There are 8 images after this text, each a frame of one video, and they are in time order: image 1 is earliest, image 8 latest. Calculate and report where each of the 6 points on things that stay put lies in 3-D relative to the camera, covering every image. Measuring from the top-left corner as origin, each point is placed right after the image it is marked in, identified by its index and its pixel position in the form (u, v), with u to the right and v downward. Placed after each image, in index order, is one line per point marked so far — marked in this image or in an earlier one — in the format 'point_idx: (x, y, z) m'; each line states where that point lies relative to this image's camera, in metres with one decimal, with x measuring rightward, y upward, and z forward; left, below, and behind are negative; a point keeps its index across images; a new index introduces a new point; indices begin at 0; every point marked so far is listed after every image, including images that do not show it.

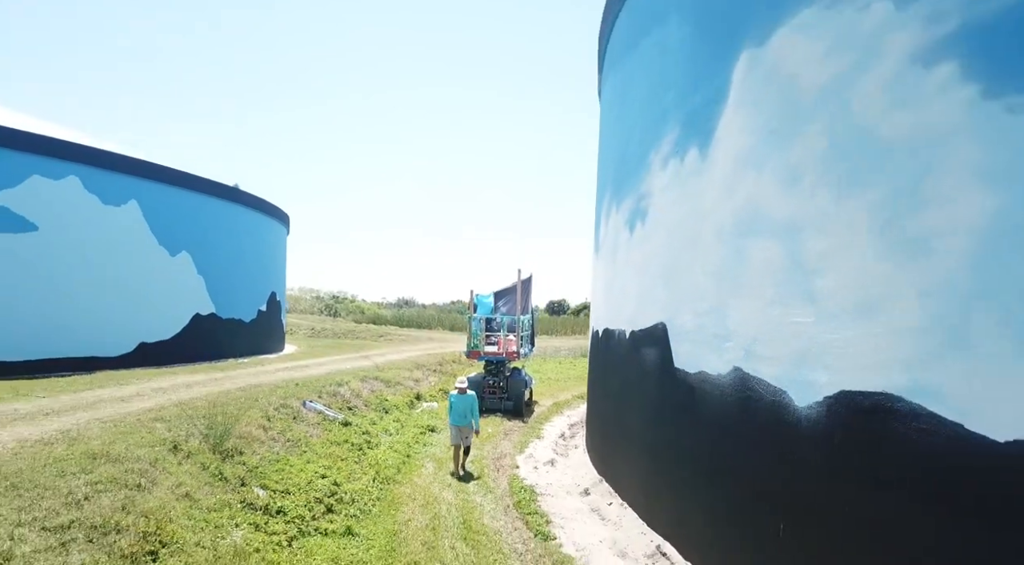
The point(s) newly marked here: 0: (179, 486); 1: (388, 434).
0: (-3.1, -1.9, +5.8) m
1: (-2.1, -2.6, +10.6) m
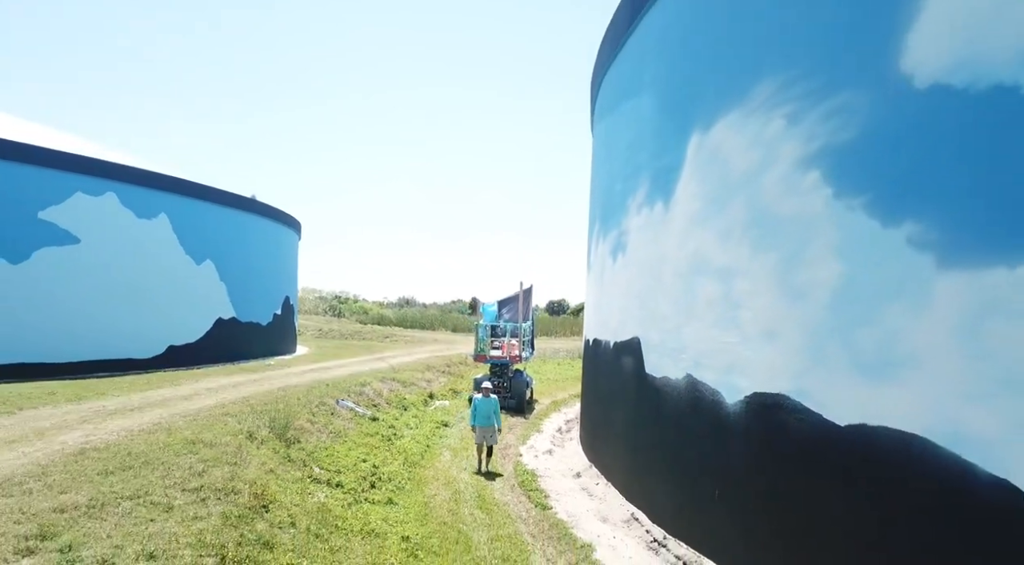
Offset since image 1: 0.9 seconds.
0: (-3.0, -2.2, +7.6) m
1: (-2.0, -2.9, +12.4) m
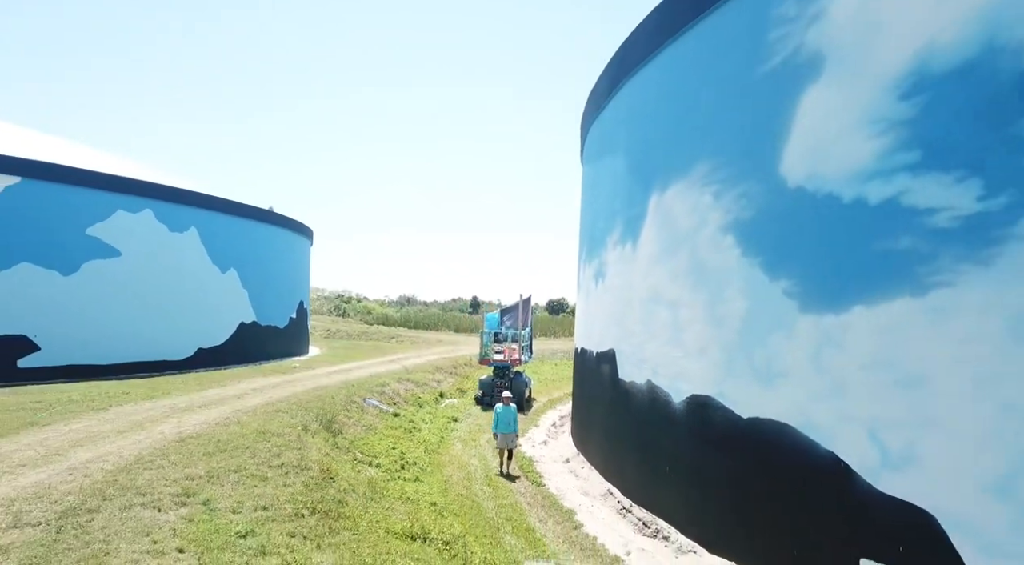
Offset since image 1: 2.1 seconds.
0: (-3.0, -2.6, +9.8) m
1: (-2.0, -3.2, +14.6) m
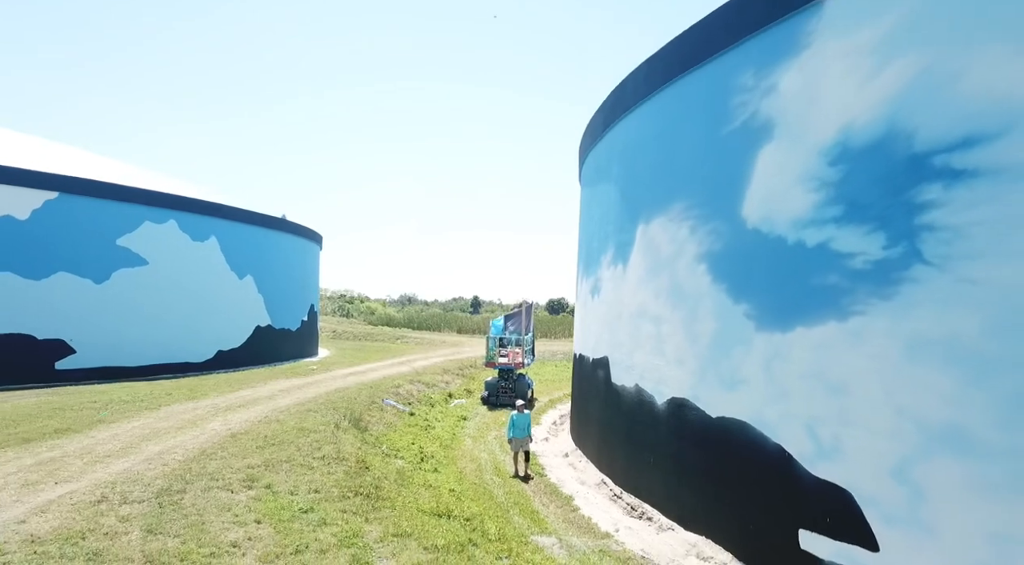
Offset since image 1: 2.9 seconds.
0: (-2.9, -2.9, +11.3) m
1: (-1.9, -3.5, +16.1) m
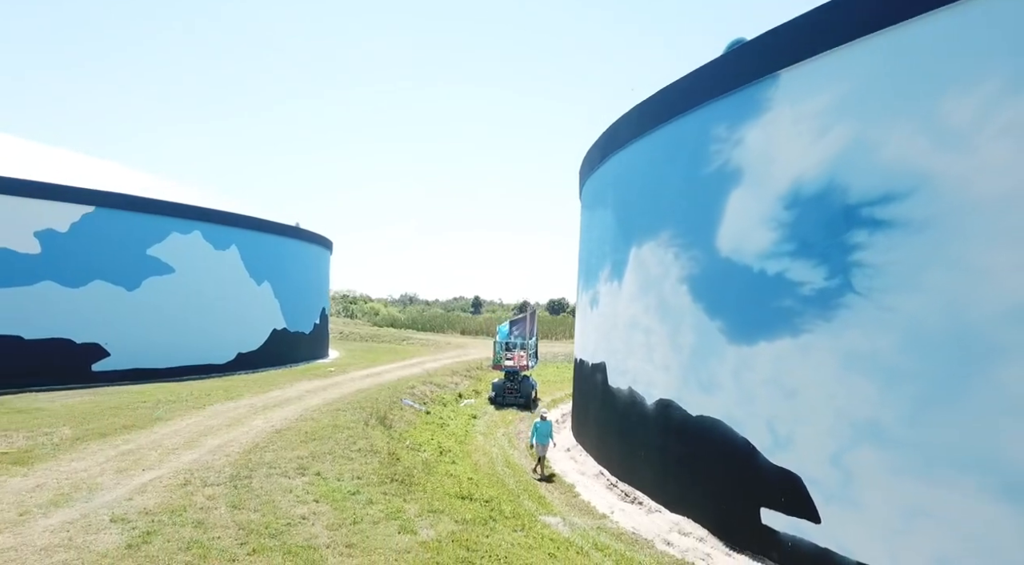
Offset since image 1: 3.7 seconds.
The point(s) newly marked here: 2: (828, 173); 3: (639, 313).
0: (-2.7, -3.2, +12.9) m
1: (-1.7, -3.8, +17.7) m
2: (+4.1, +1.4, +8.2) m
3: (+2.5, -0.6, +12.2) m
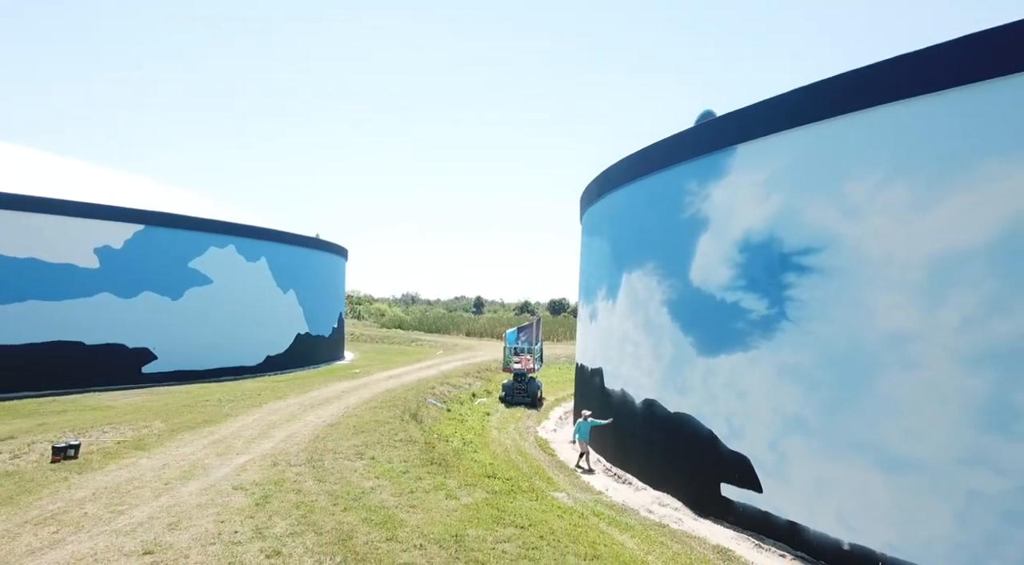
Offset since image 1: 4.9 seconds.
0: (-2.4, -3.7, +15.5) m
1: (-1.4, -4.3, +20.4) m
2: (+4.5, +0.9, +10.8) m
3: (+2.8, -1.1, +14.9) m
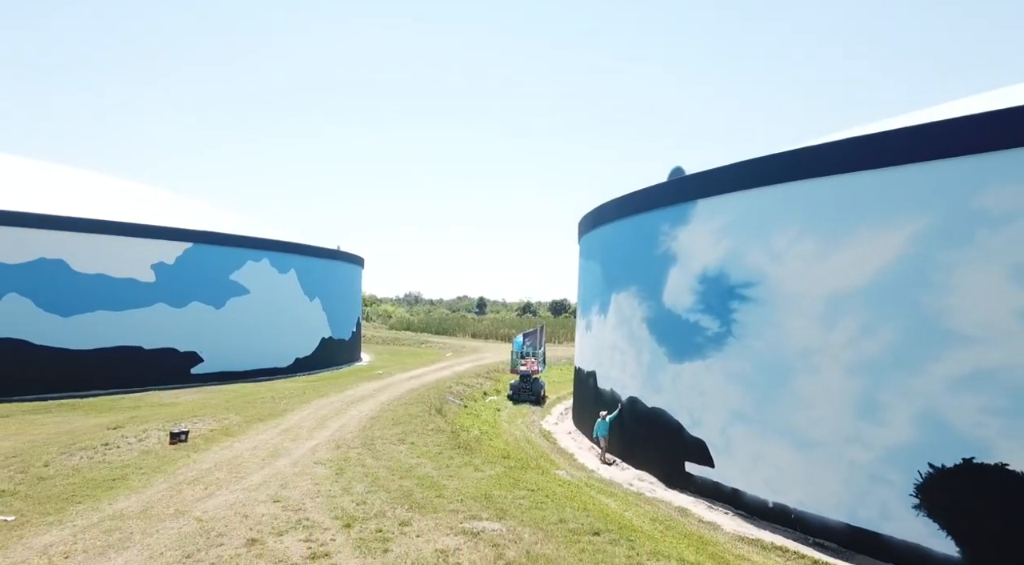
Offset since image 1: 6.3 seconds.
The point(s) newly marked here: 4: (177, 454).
0: (-2.1, -4.2, +18.9) m
1: (-1.1, -4.9, +23.7) m
2: (+4.7, +0.4, +14.2) m
3: (+3.1, -1.7, +18.2) m
4: (-7.3, -3.8, +13.7) m
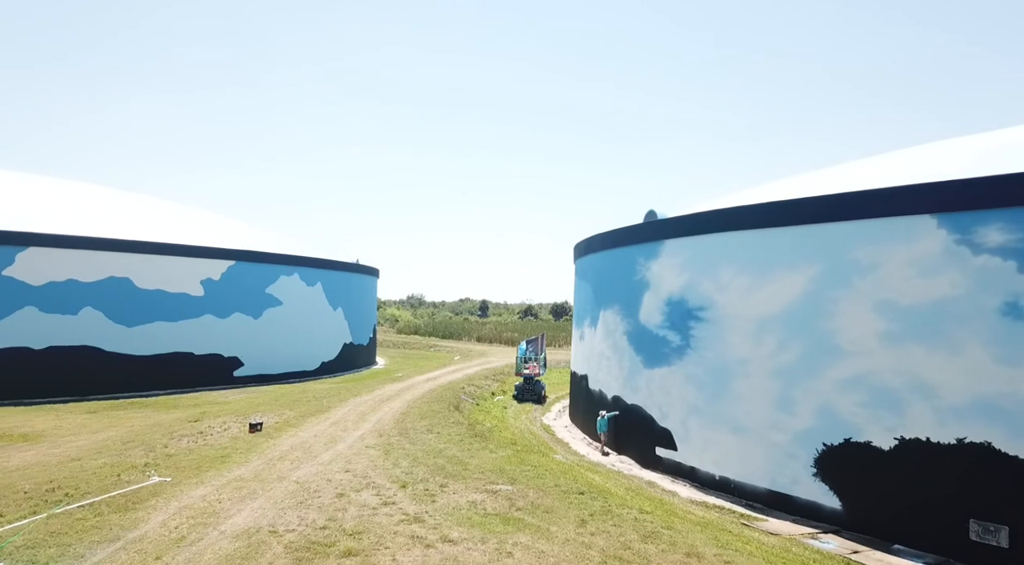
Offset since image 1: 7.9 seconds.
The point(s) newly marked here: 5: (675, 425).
0: (-1.9, -4.9, +22.8) m
1: (-0.9, -5.5, +27.6) m
2: (+4.9, -0.3, +18.1) m
3: (+3.3, -2.3, +22.1) m
4: (-7.1, -4.4, +17.6) m
5: (+4.7, -4.1, +18.1) m
